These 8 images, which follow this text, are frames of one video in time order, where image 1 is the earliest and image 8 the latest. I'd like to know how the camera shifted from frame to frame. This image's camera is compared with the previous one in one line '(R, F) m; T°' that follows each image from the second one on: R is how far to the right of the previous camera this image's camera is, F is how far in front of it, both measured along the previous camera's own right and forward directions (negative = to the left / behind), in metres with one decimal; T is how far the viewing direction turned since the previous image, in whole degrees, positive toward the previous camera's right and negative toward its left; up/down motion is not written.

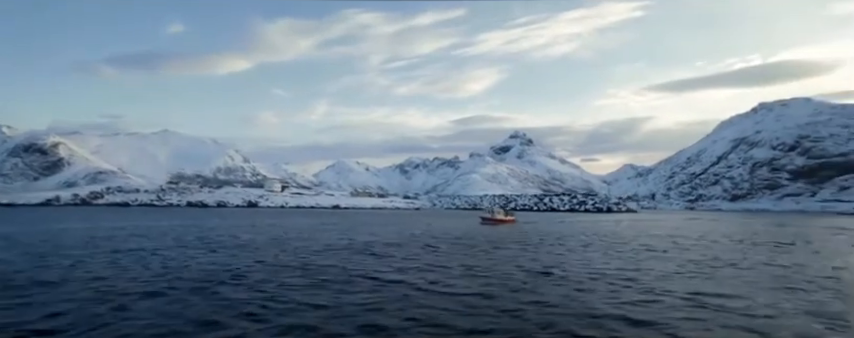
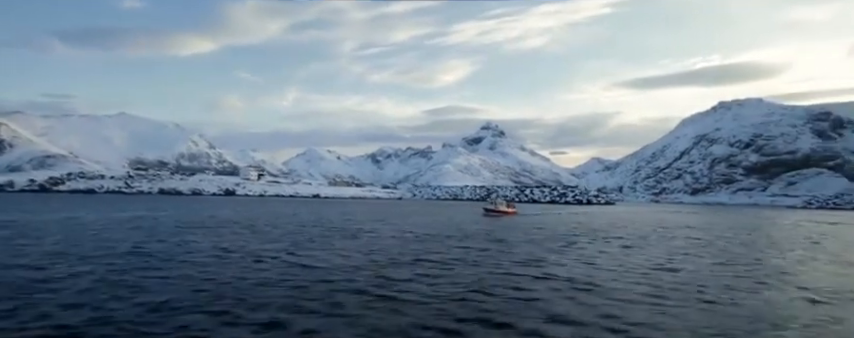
(-5.8, -1.3) m; +6°
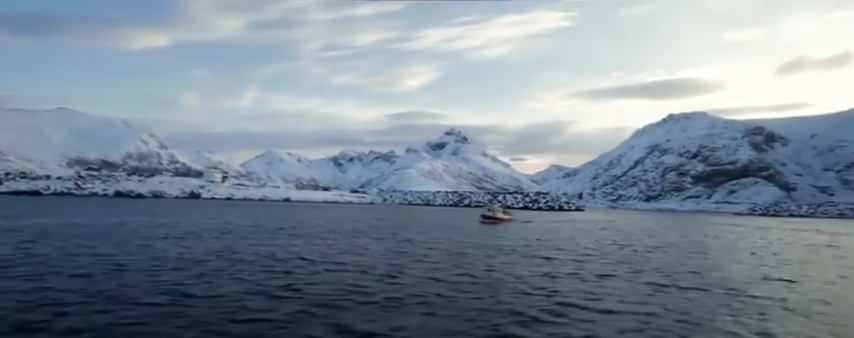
(-7.3, -0.6) m; +8°
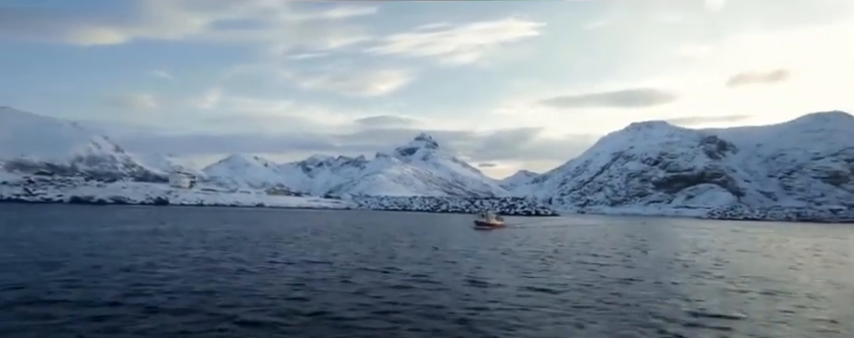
(-5.2, -0.1) m; +6°
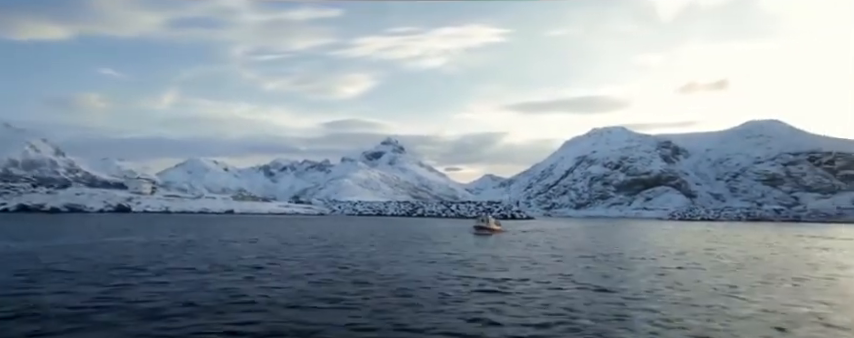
(-7.1, +0.9) m; +7°
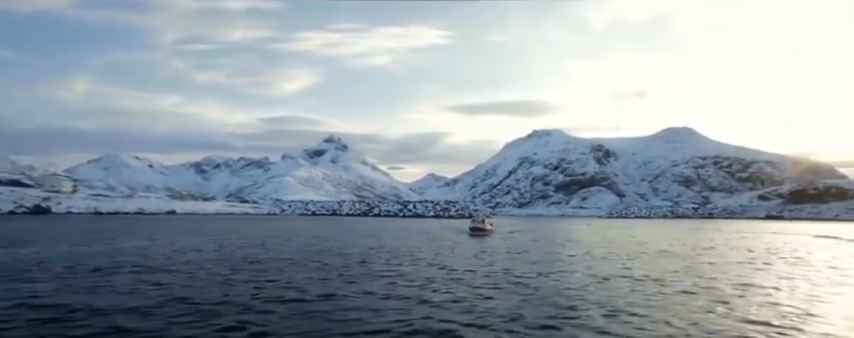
(-10.1, +2.5) m; +12°
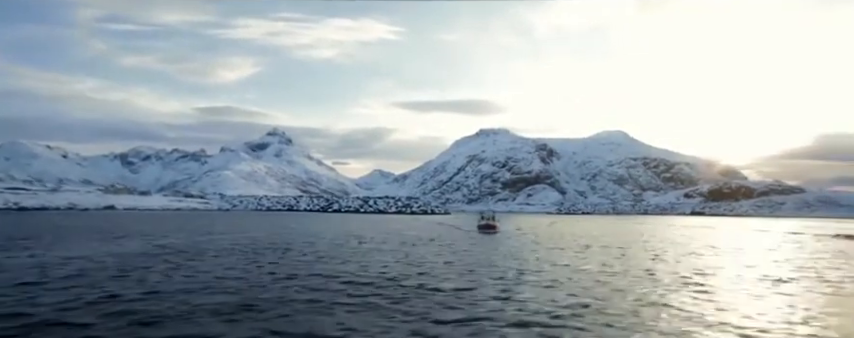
(-8.9, +3.3) m; +10°
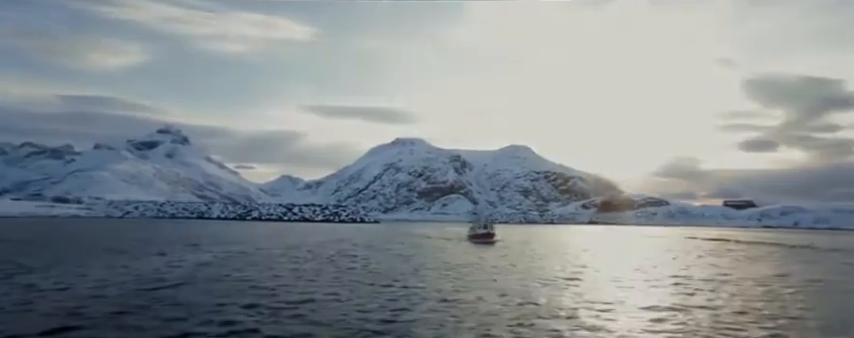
(-10.9, +8.9) m; +16°
